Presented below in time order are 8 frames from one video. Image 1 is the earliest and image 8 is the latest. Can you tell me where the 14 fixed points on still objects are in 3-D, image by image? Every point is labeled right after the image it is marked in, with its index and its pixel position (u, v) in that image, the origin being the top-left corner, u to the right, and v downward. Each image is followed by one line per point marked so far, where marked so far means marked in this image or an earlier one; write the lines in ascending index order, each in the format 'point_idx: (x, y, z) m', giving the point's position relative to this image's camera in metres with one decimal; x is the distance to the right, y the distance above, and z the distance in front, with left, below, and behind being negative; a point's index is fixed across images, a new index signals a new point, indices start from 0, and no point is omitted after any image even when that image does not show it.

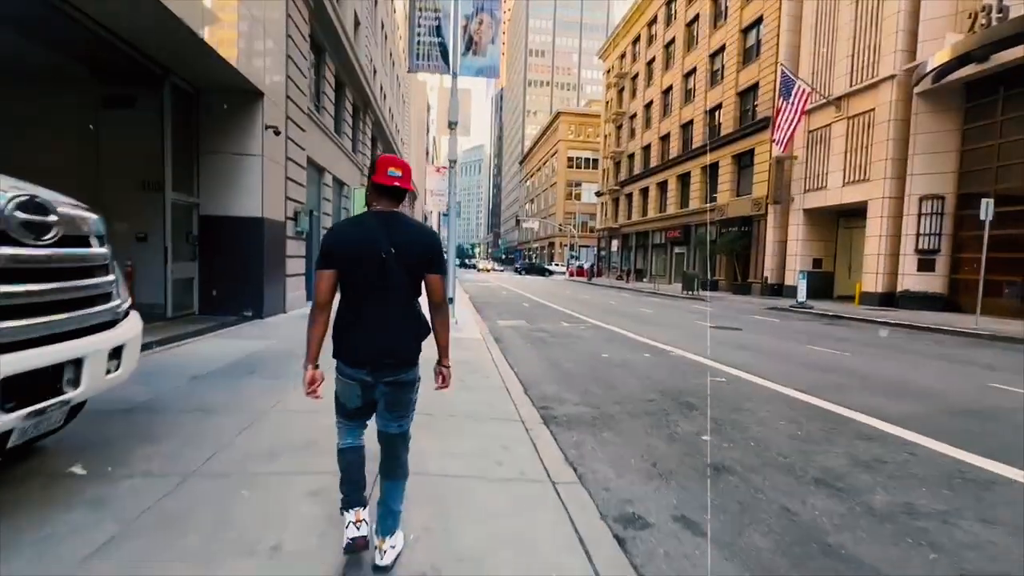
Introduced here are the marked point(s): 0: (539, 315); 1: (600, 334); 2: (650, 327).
0: (+0.9, -1.0, +18.3) m
1: (+2.4, -1.3, +13.4) m
2: (+4.6, -1.3, +16.1) m
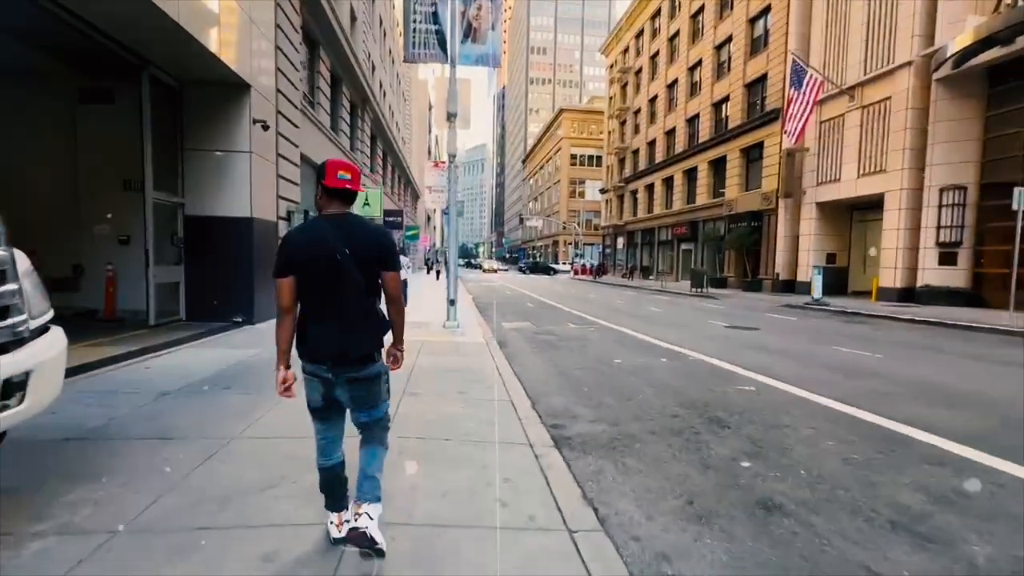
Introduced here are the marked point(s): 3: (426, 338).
0: (+1.1, -1.0, +17.5) m
1: (+2.5, -1.3, +12.6) m
2: (+4.8, -1.3, +15.3) m
3: (-2.1, -1.2, +11.6) m
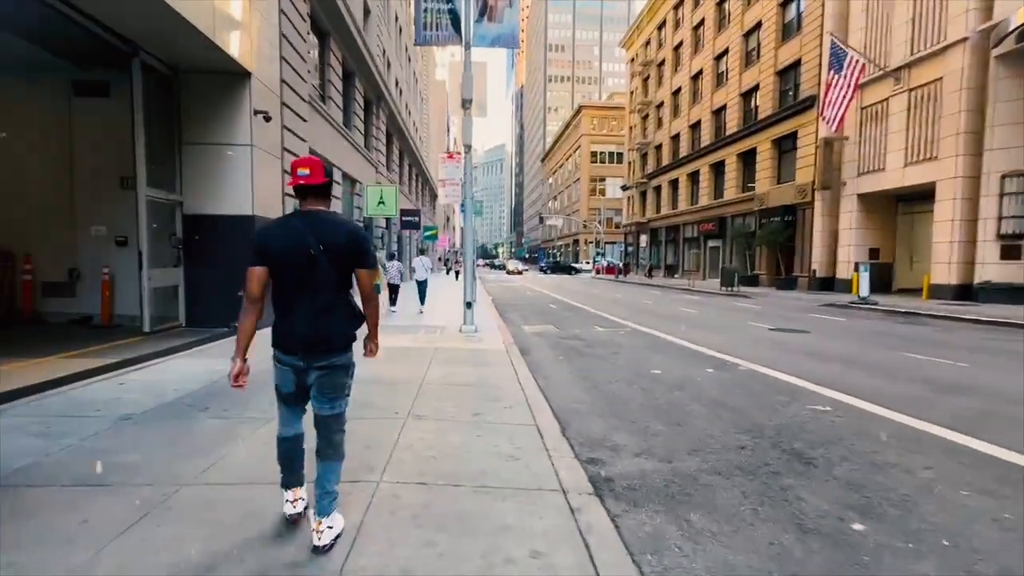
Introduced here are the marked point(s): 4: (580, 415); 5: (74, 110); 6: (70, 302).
0: (+1.9, -1.0, +16.3) m
1: (+3.1, -1.3, +11.4) m
2: (+5.5, -1.2, +14.0) m
3: (-1.6, -1.2, +10.5) m
4: (+0.9, -1.6, +5.9) m
5: (-10.1, +4.1, +10.9) m
6: (-10.4, -0.3, +11.1) m
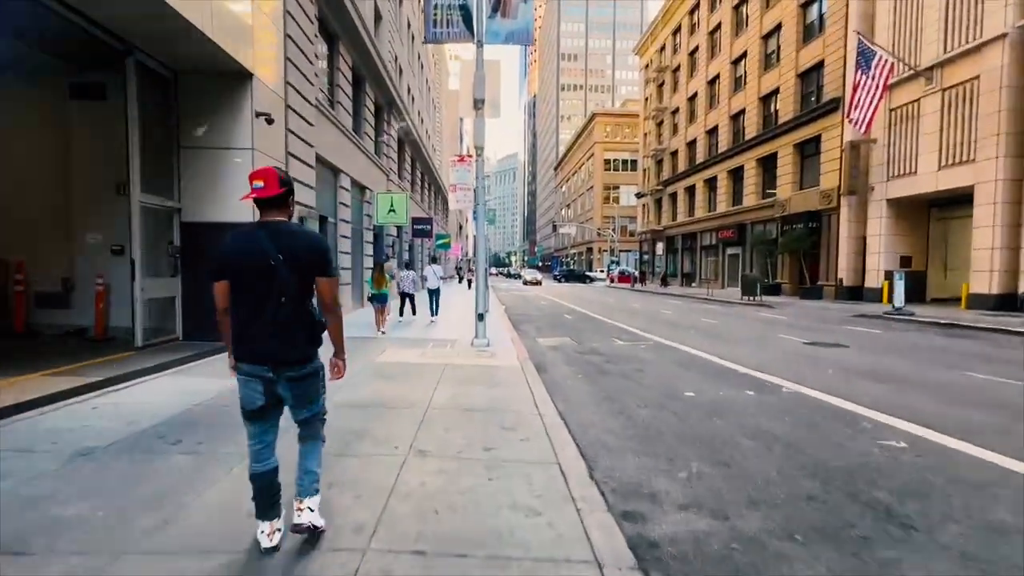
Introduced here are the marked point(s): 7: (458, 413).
0: (+2.3, -1.4, +15.5) m
1: (+3.4, -1.5, +10.5) m
2: (+5.9, -1.5, +13.0) m
3: (-1.3, -1.5, +9.8) m
4: (+1.0, -1.7, +5.0) m
5: (-9.8, +3.9, +10.4) m
6: (-10.1, -0.6, +10.6) m
7: (-0.7, -1.6, +6.0) m
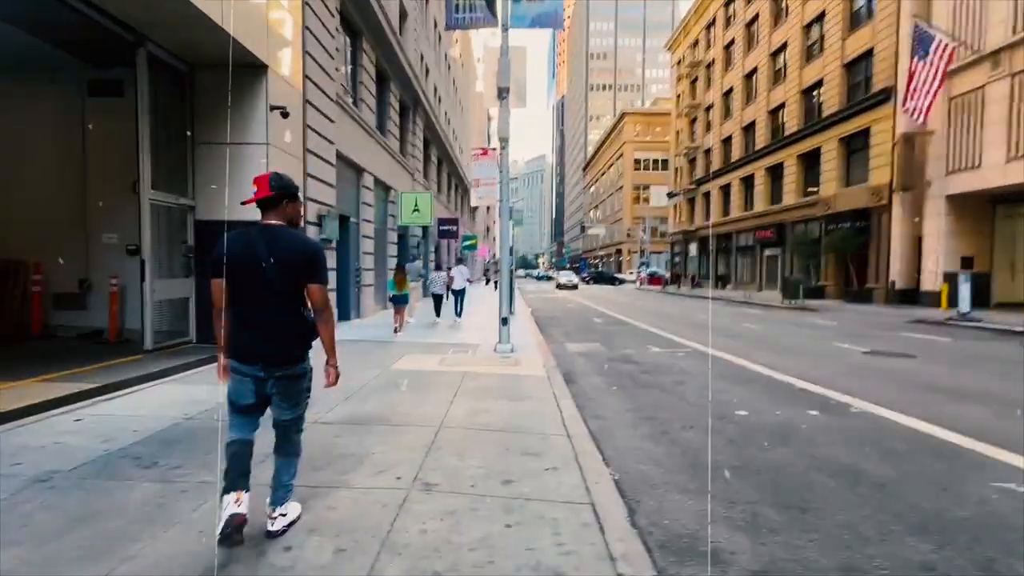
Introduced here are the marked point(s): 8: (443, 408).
0: (+3.1, -1.4, +14.5) m
1: (+3.9, -1.6, +9.5) m
2: (+6.5, -1.6, +11.9) m
3: (-0.8, -1.5, +9.1) m
4: (+1.3, -1.8, +4.2) m
5: (-9.2, +3.8, +10.2) m
6: (-9.5, -0.6, +10.4) m
7: (-0.4, -1.6, +5.3) m
8: (-0.9, -1.6, +6.1) m
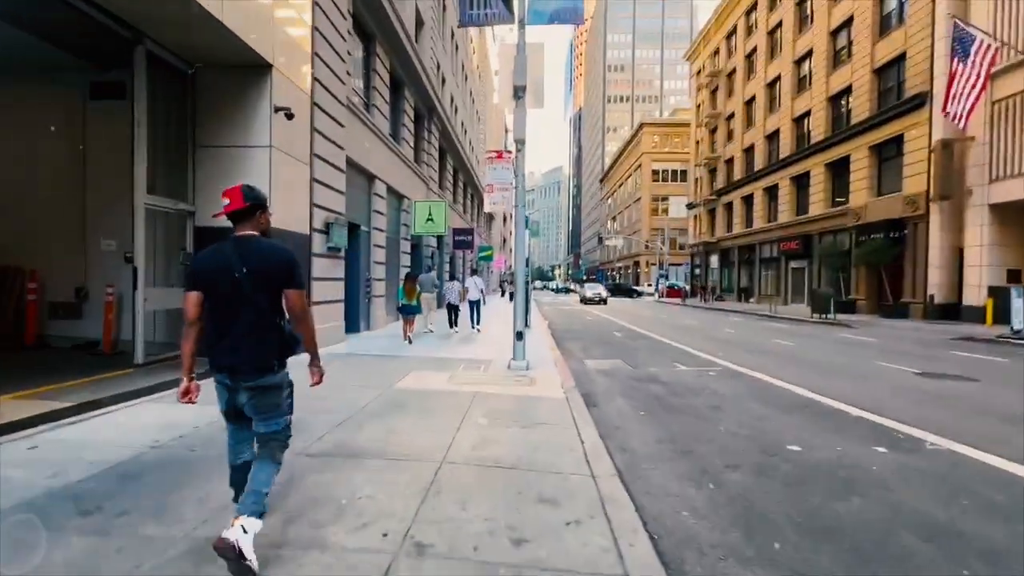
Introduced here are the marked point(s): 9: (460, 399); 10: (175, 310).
0: (+3.6, -1.8, +13.6) m
1: (+4.2, -1.8, +8.6) m
2: (+6.9, -1.9, +10.9) m
3: (-0.5, -1.7, +8.3) m
4: (+1.4, -1.9, +3.3) m
5: (-8.9, +3.6, +9.9) m
6: (-9.2, -0.8, +10.0) m
7: (-0.3, -1.7, +4.5) m
8: (-0.7, -1.7, +5.4) m
9: (-0.8, -1.7, +7.3) m
10: (-6.8, -0.4, +9.5) m
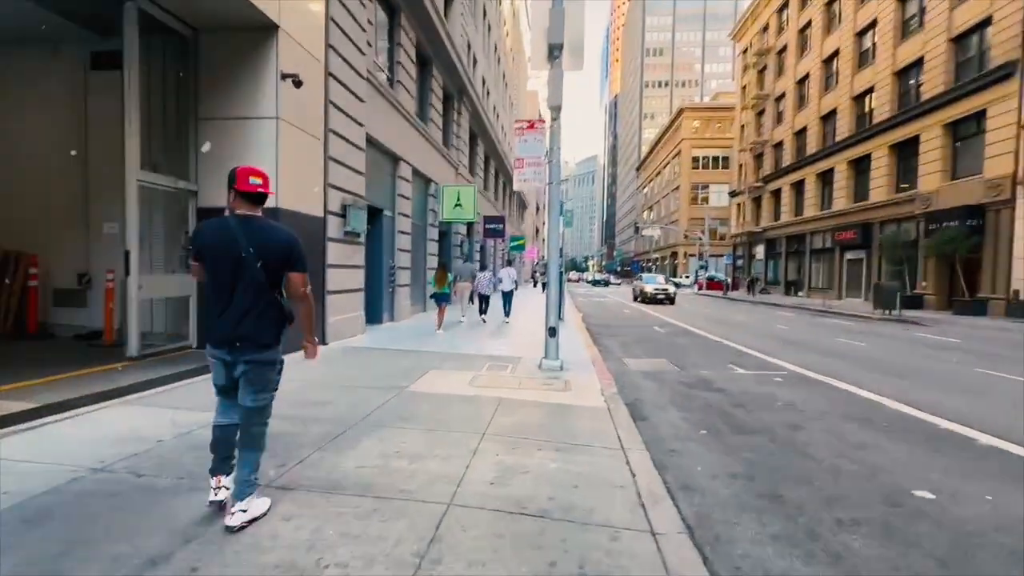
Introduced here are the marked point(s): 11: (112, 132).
0: (+4.4, -1.6, +12.2) m
1: (+4.7, -1.7, +7.1) m
2: (+7.5, -1.8, +9.2) m
3: (-0.1, -1.6, +7.1) m
4: (+1.5, -1.8, +2.1) m
5: (-8.2, +3.9, +9.2) m
6: (-8.6, -0.5, +9.4) m
7: (-0.1, -1.7, +3.3) m
8: (-0.5, -1.6, +4.2) m
9: (-0.4, -1.6, +6.2) m
10: (-6.2, -0.2, +8.7) m
11: (-7.8, +3.1, +9.1) m
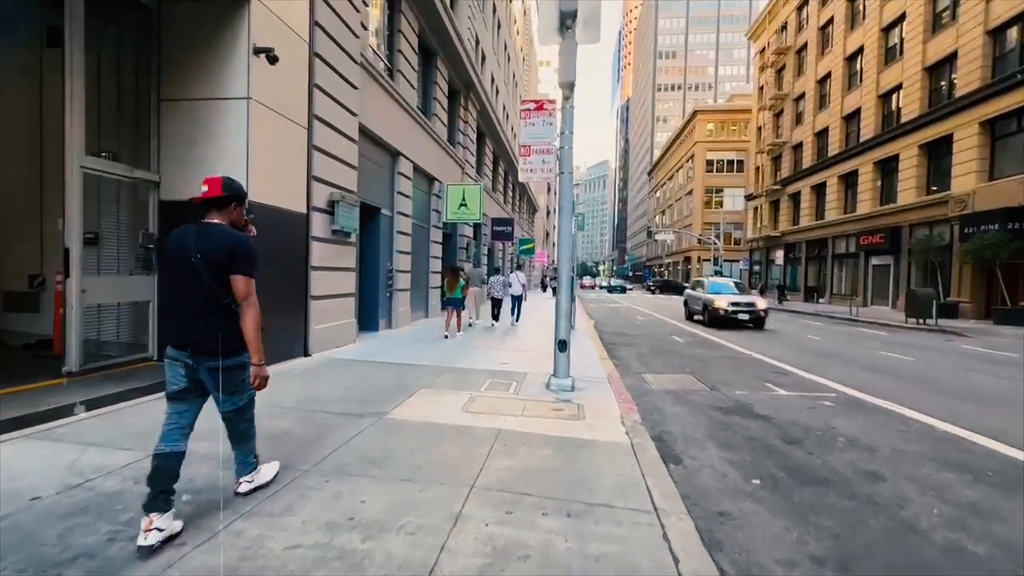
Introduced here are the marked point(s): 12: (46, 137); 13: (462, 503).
0: (+4.5, -1.7, +10.9) m
1: (+4.7, -1.8, +5.8) m
2: (+7.6, -1.9, +7.8) m
3: (0.0, -1.6, +5.9) m
4: (+1.4, -1.9, +0.8) m
5: (-8.1, +3.9, +8.2) m
6: (-8.5, -0.6, +8.3) m
7: (-0.1, -1.7, +2.1) m
8: (-0.5, -1.6, +3.0) m
9: (-0.4, -1.6, +5.0) m
10: (-6.1, -0.2, +7.7) m
11: (-7.7, +3.0, +8.1) m
12: (-8.2, +2.7, +8.2) m
13: (-0.4, -1.6, +3.6) m
